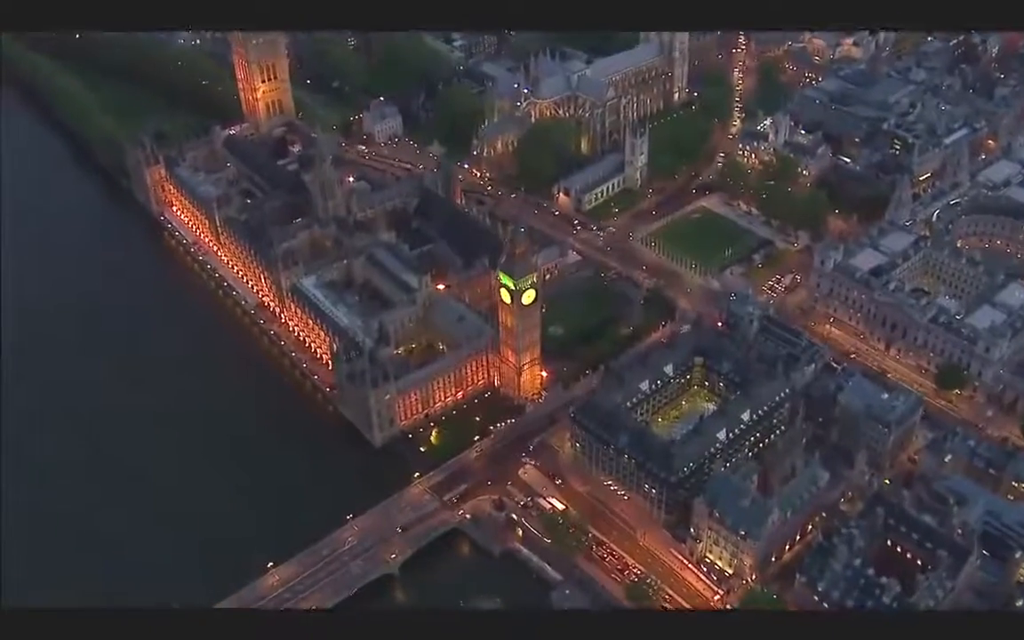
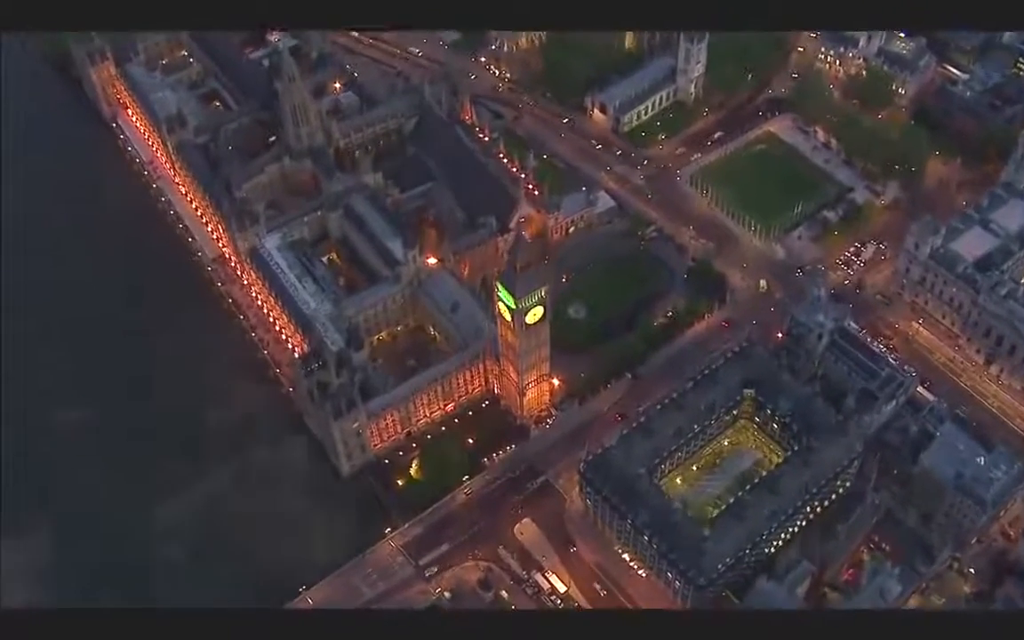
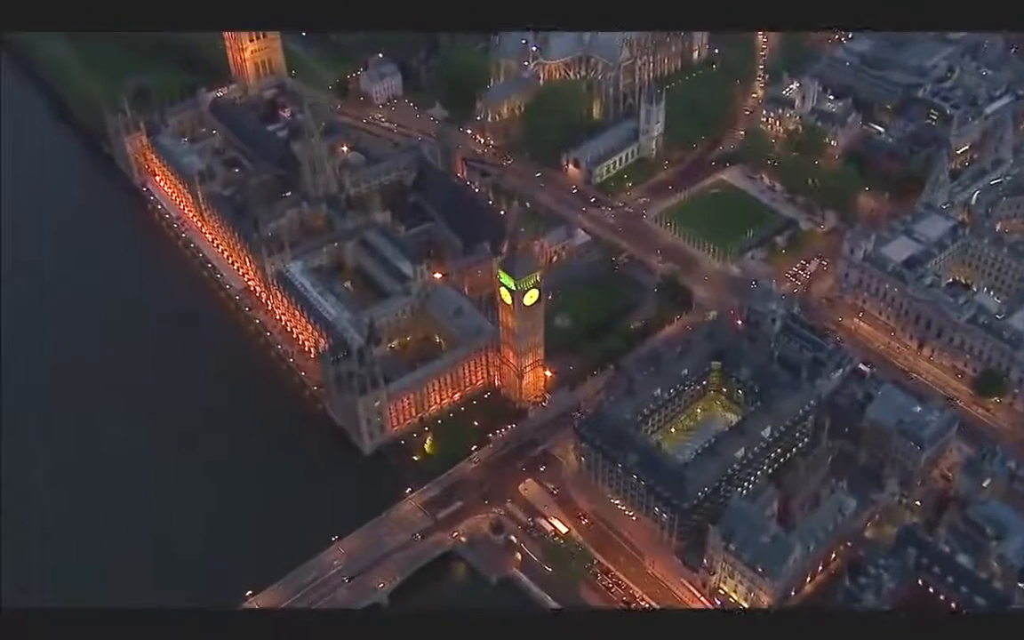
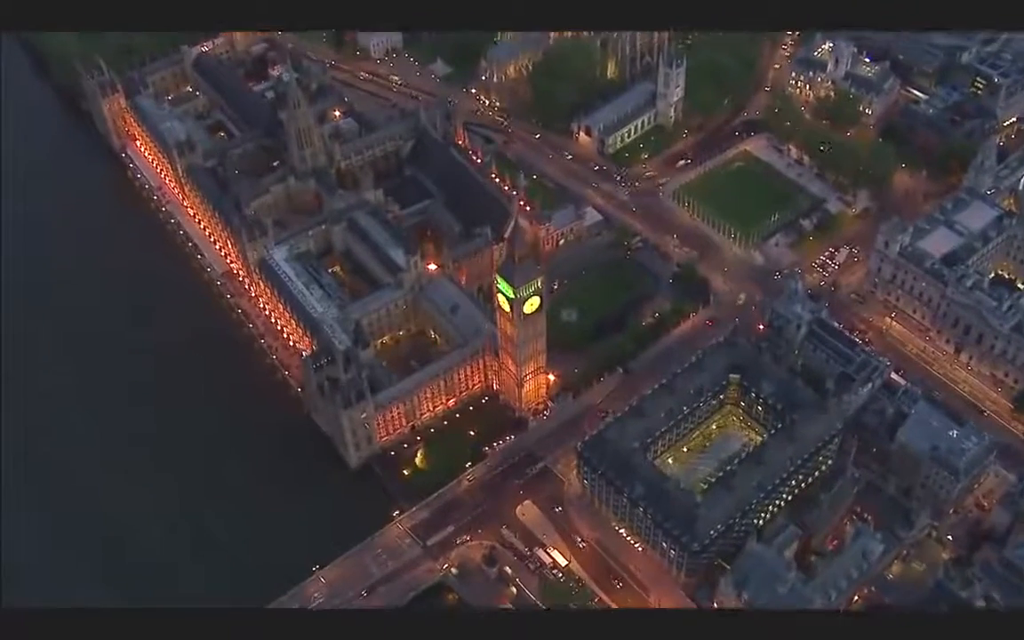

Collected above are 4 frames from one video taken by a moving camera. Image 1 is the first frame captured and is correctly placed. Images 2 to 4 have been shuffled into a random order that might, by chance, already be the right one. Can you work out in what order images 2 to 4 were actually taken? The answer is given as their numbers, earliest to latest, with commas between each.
3, 4, 2
